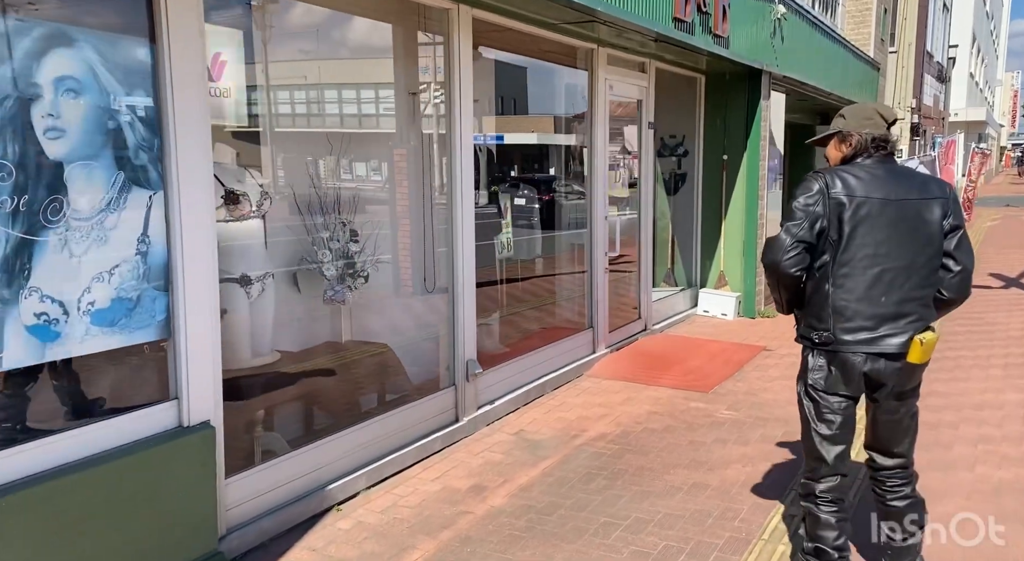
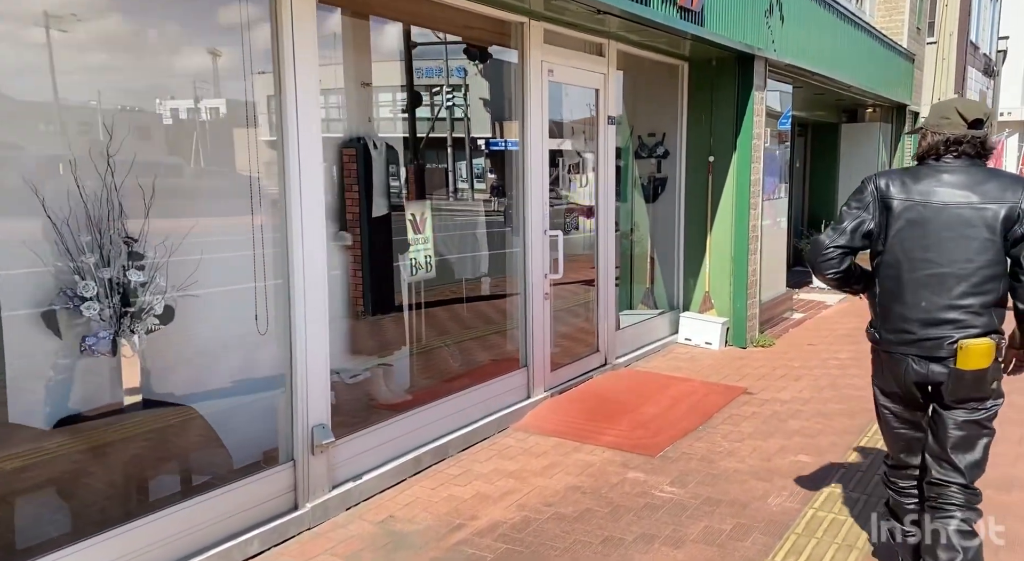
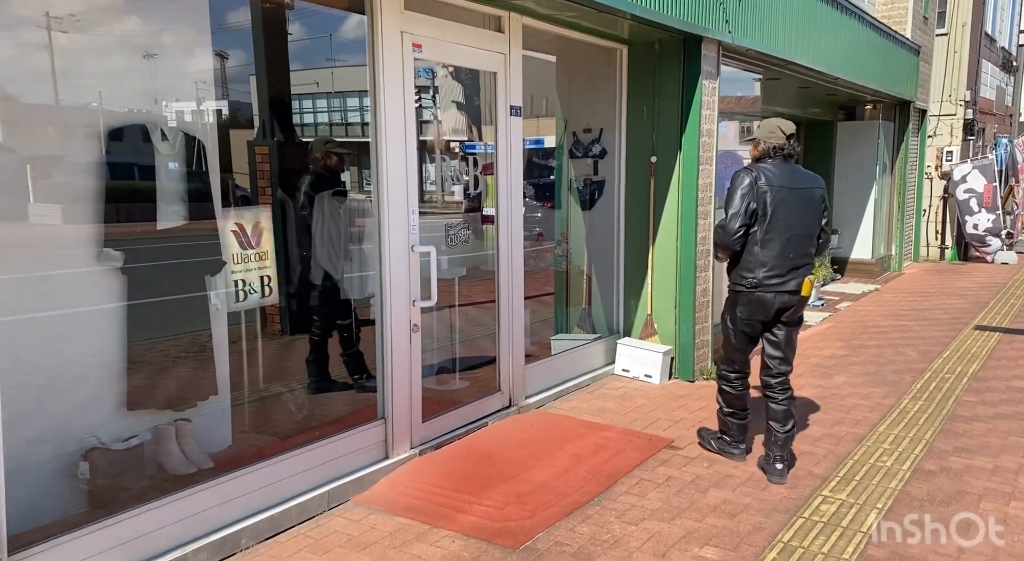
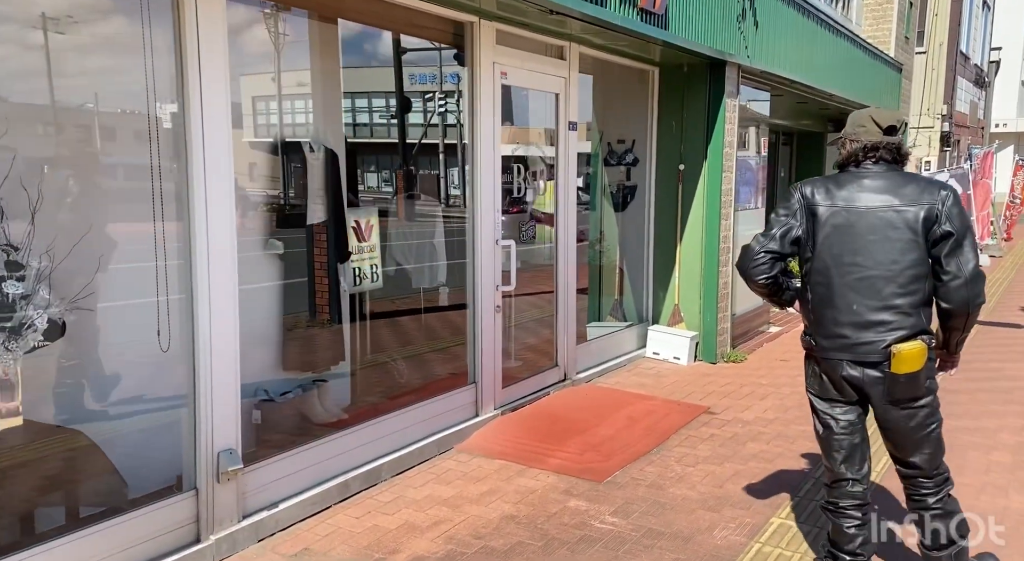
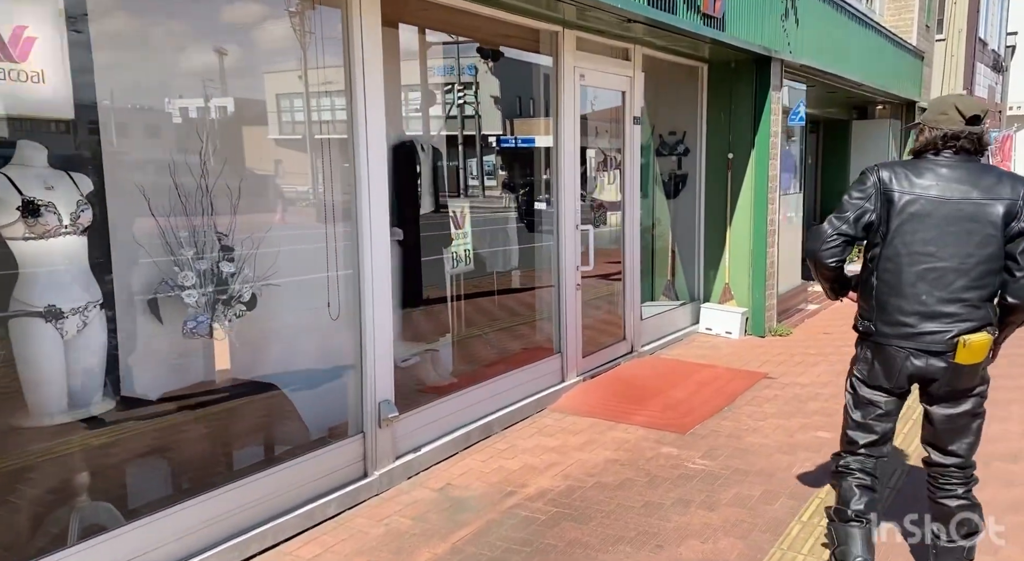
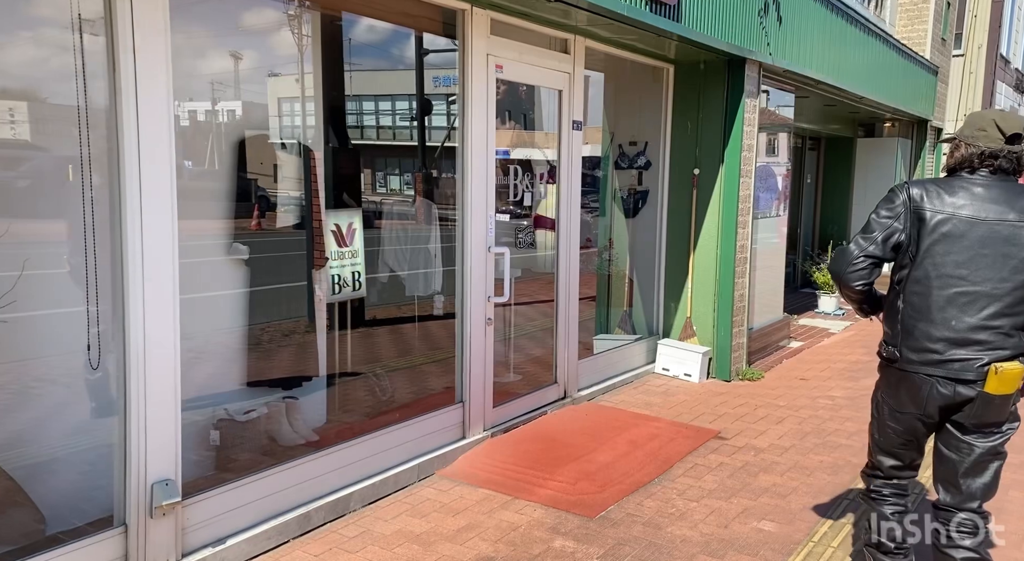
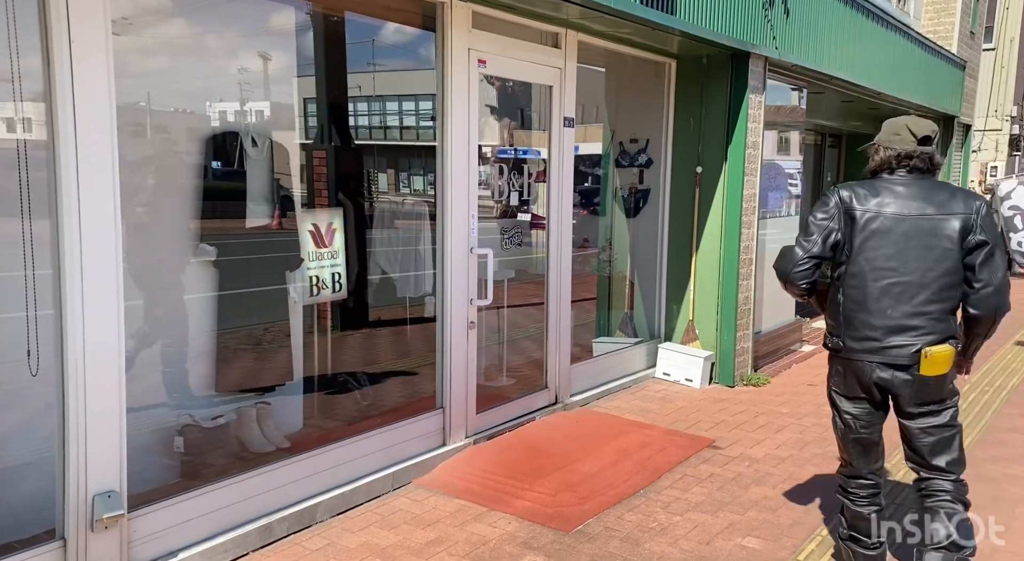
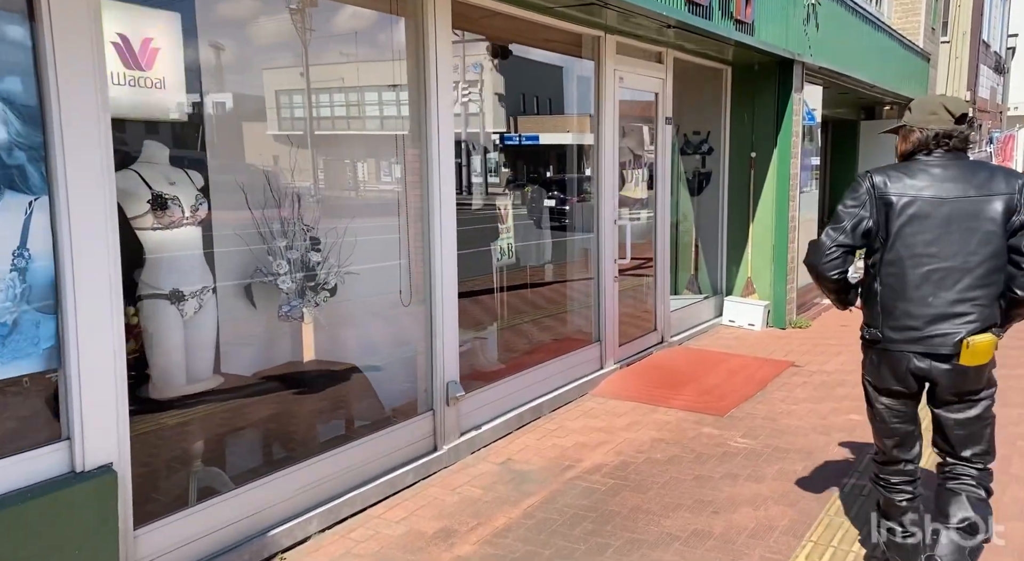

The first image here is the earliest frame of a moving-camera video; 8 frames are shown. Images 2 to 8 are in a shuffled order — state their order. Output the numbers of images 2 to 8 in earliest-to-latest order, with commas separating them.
8, 5, 2, 4, 6, 7, 3
